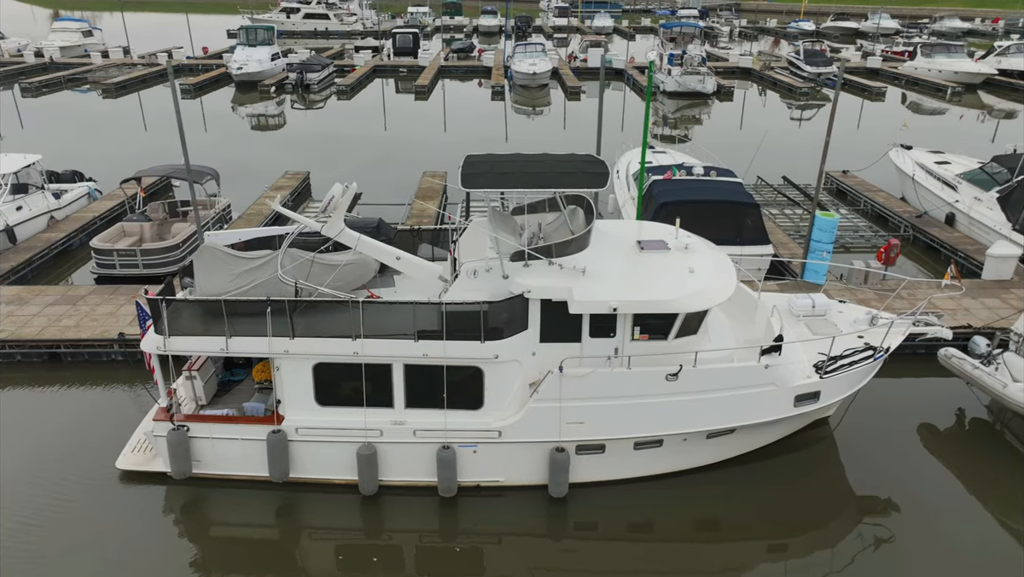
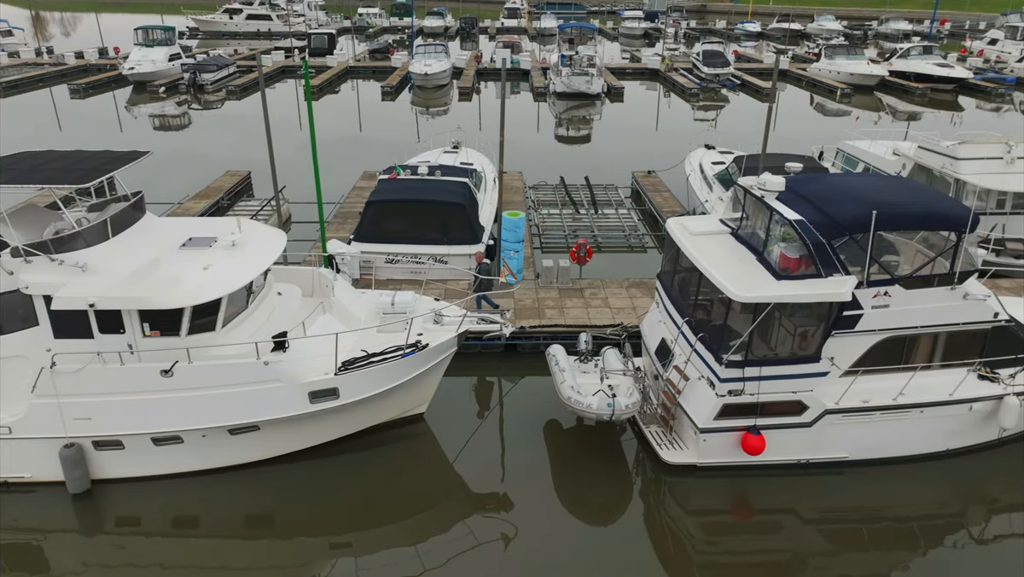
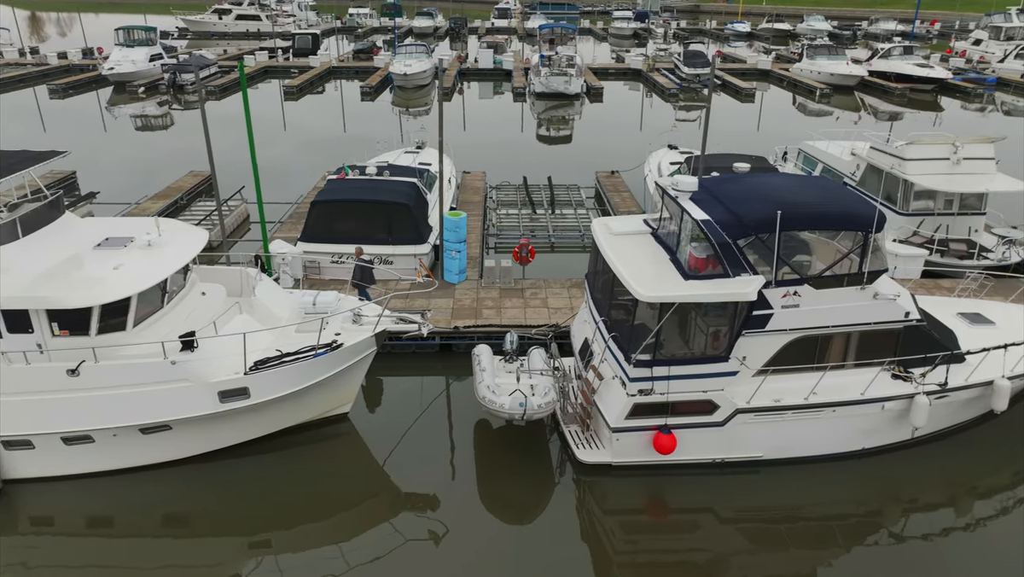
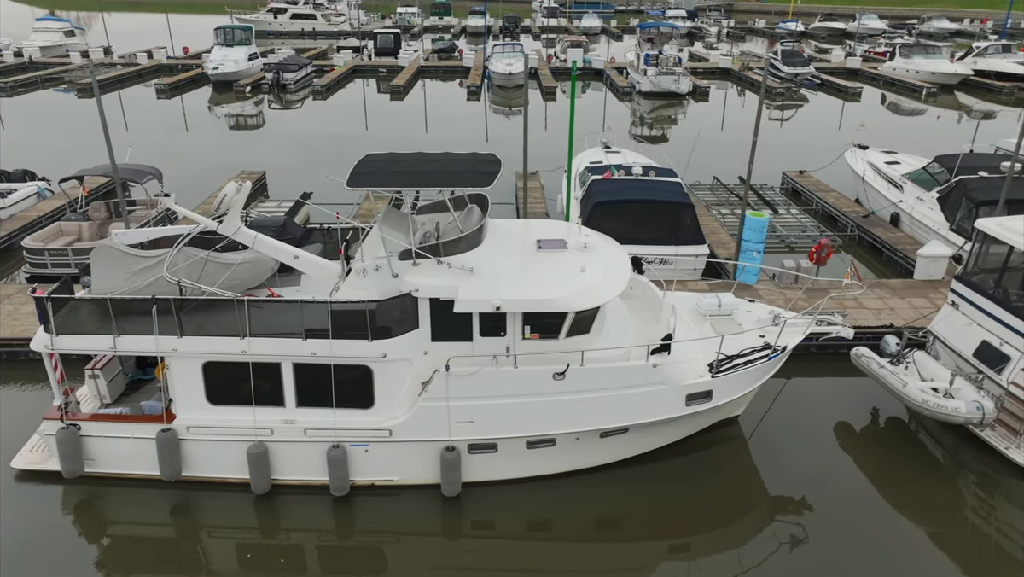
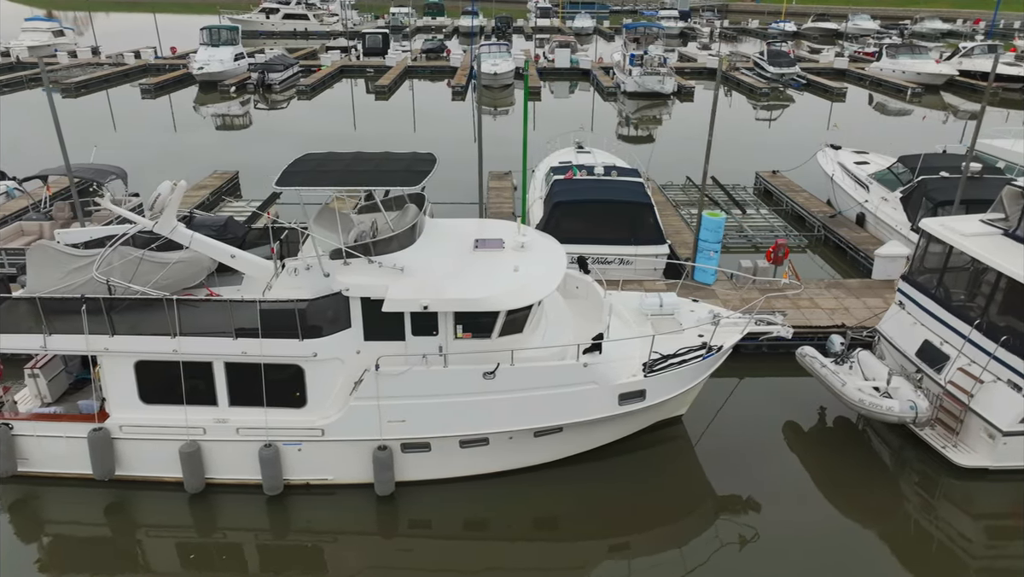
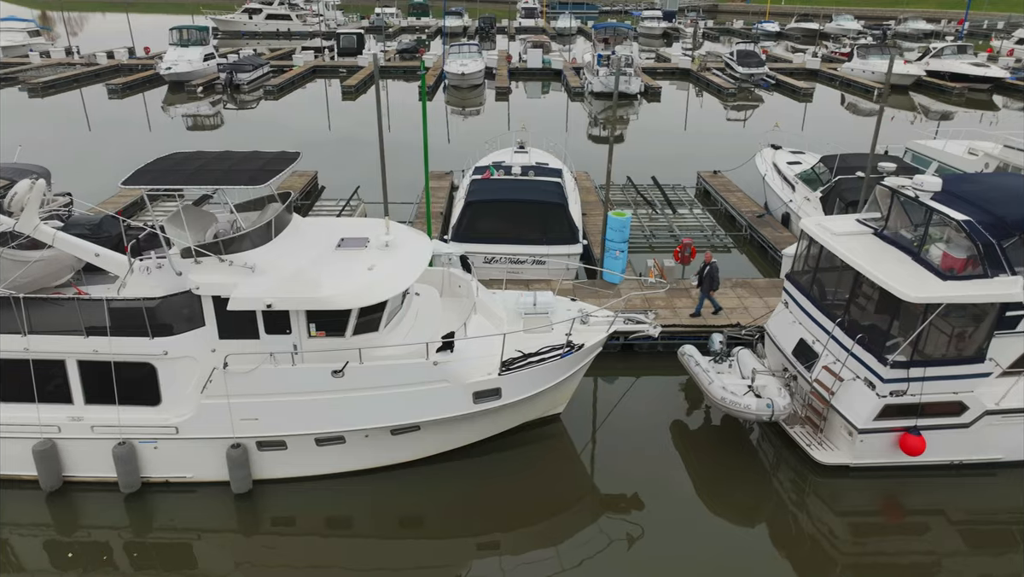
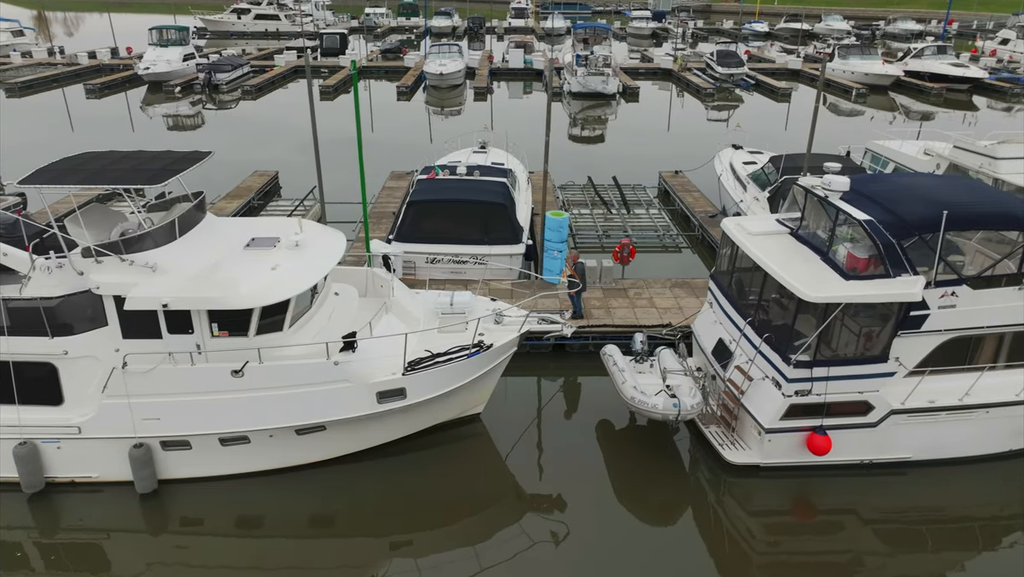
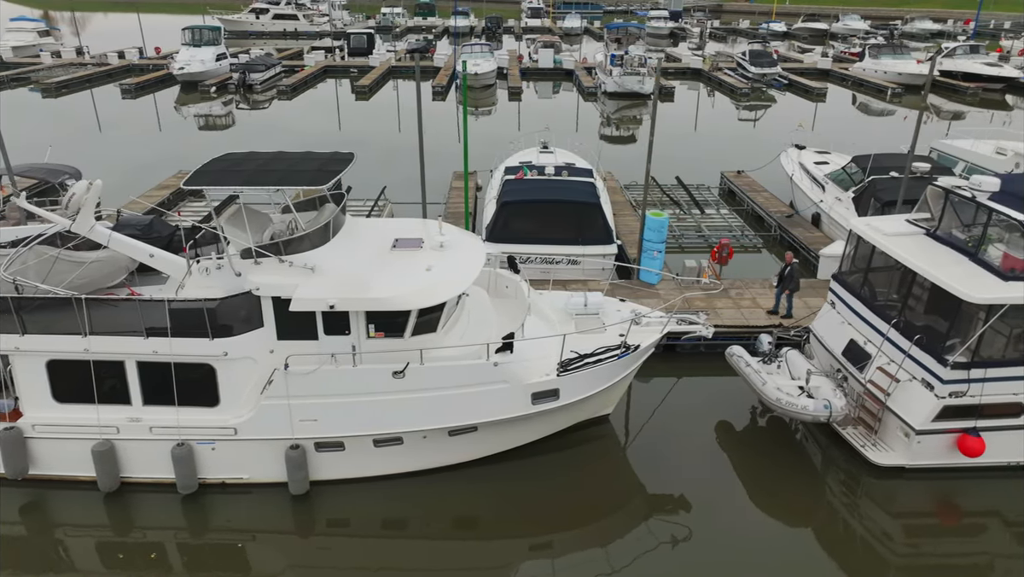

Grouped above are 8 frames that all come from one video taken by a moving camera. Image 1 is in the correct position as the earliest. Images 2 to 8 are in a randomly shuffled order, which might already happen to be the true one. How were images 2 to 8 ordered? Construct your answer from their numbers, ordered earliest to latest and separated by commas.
4, 5, 8, 6, 7, 2, 3
